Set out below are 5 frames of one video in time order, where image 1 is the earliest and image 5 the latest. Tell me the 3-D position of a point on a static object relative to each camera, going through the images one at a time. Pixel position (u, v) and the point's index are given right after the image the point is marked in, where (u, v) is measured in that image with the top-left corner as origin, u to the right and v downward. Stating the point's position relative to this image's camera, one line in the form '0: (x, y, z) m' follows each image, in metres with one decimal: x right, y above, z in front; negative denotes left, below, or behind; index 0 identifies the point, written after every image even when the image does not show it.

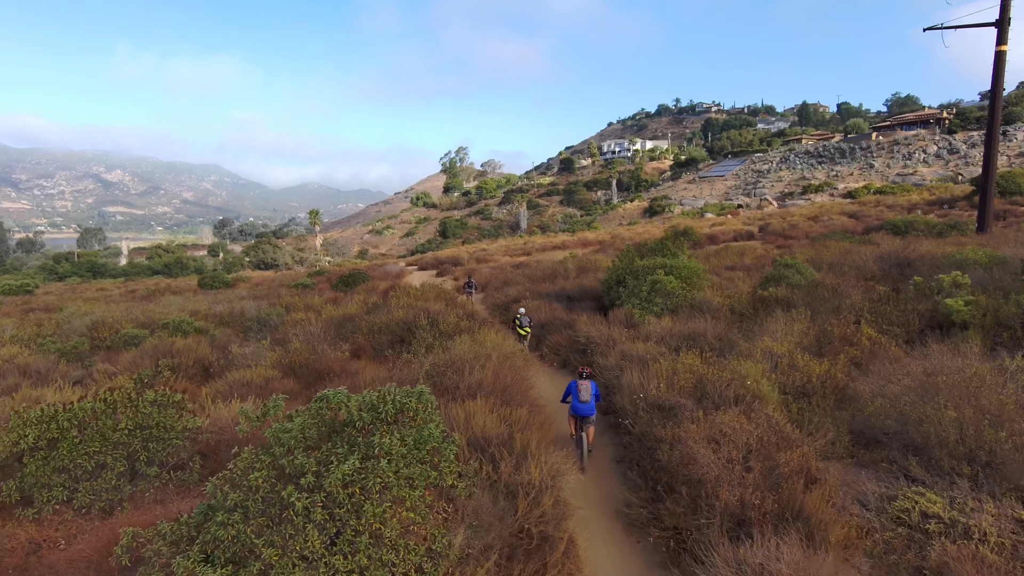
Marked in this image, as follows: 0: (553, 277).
0: (+1.1, +0.3, +17.3) m
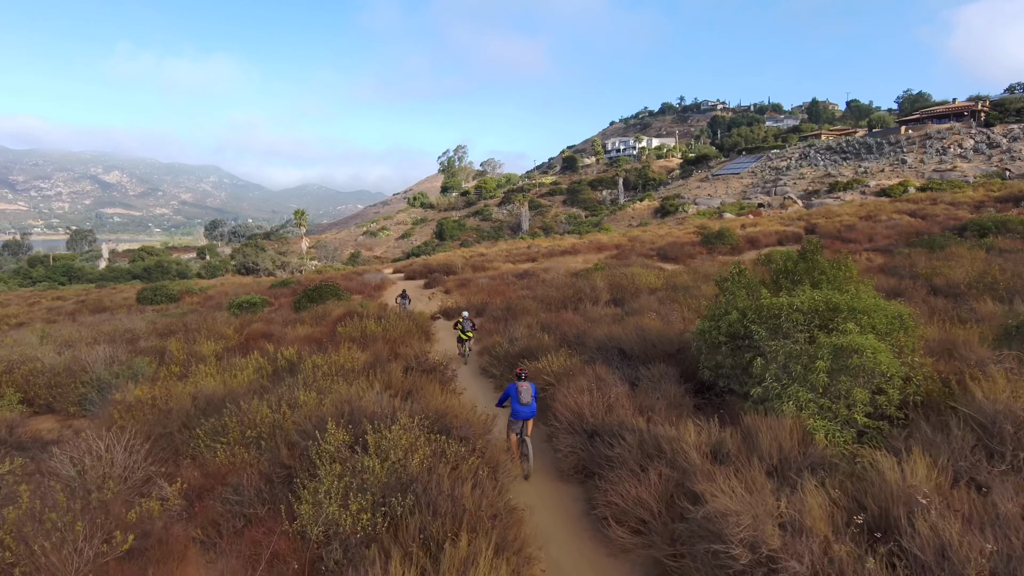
0: (+1.2, -0.2, +12.2) m
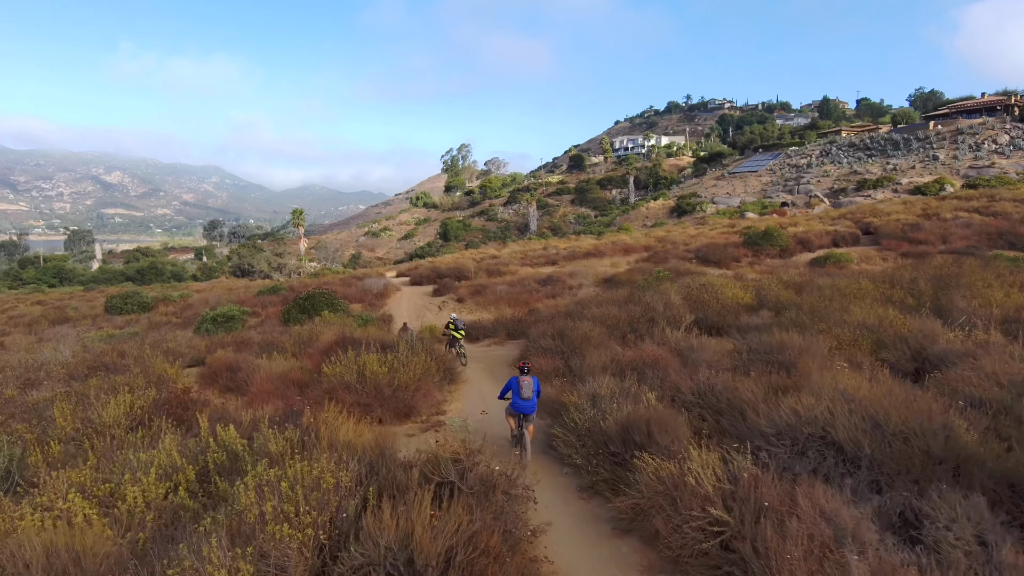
0: (+1.9, -0.5, +9.1) m
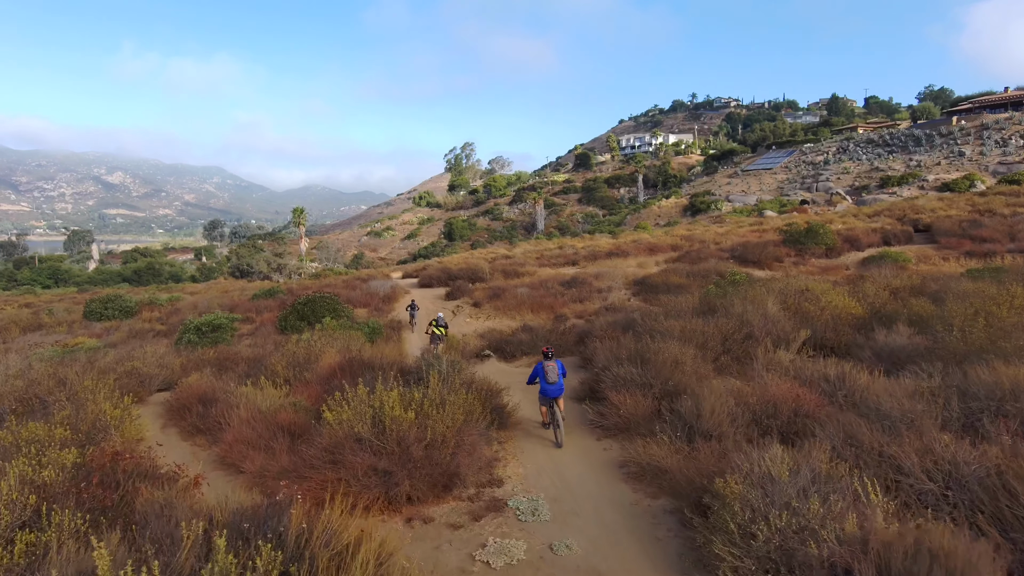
0: (+2.5, -0.5, +7.0) m
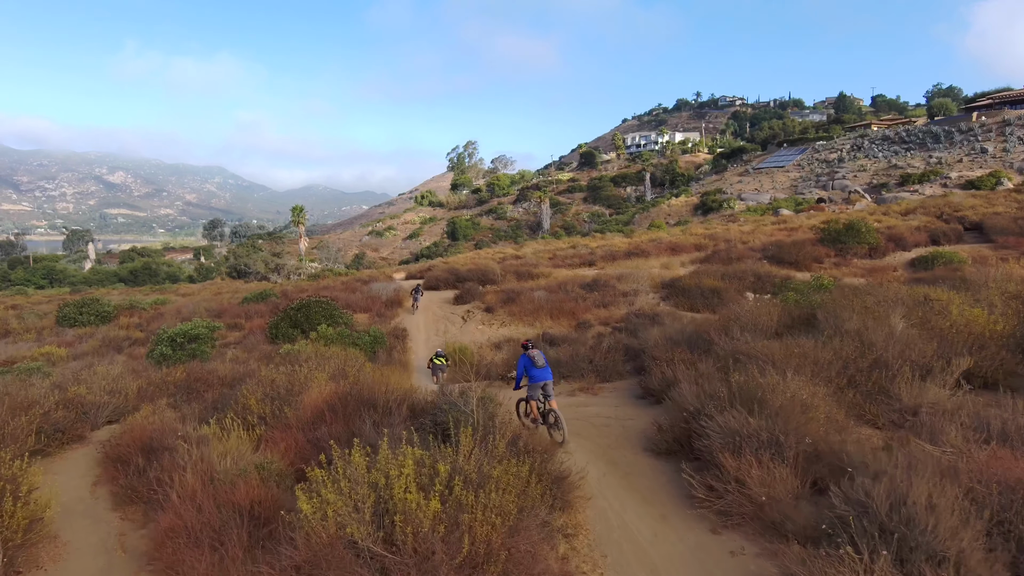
0: (+2.9, -0.6, +5.2) m
